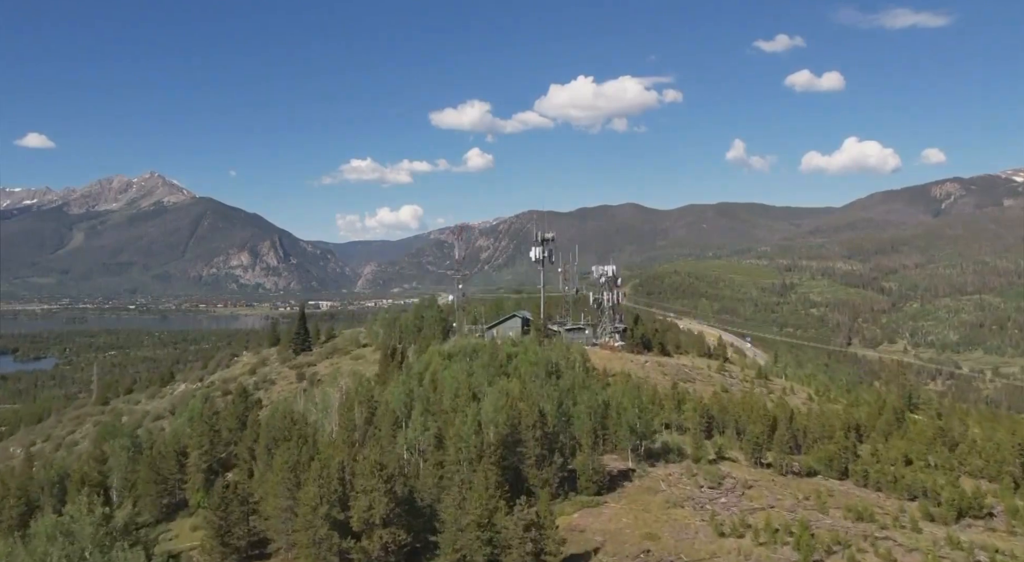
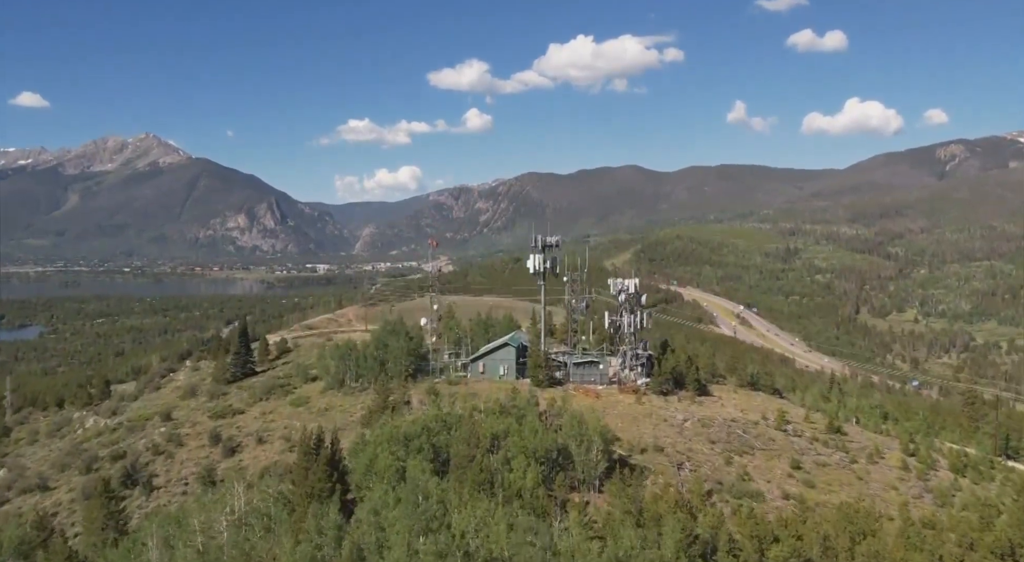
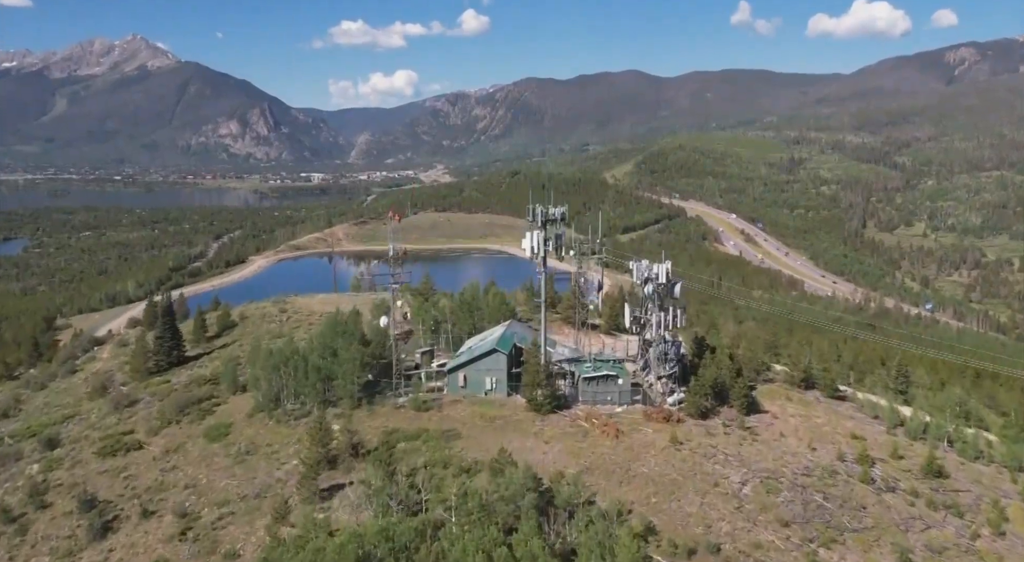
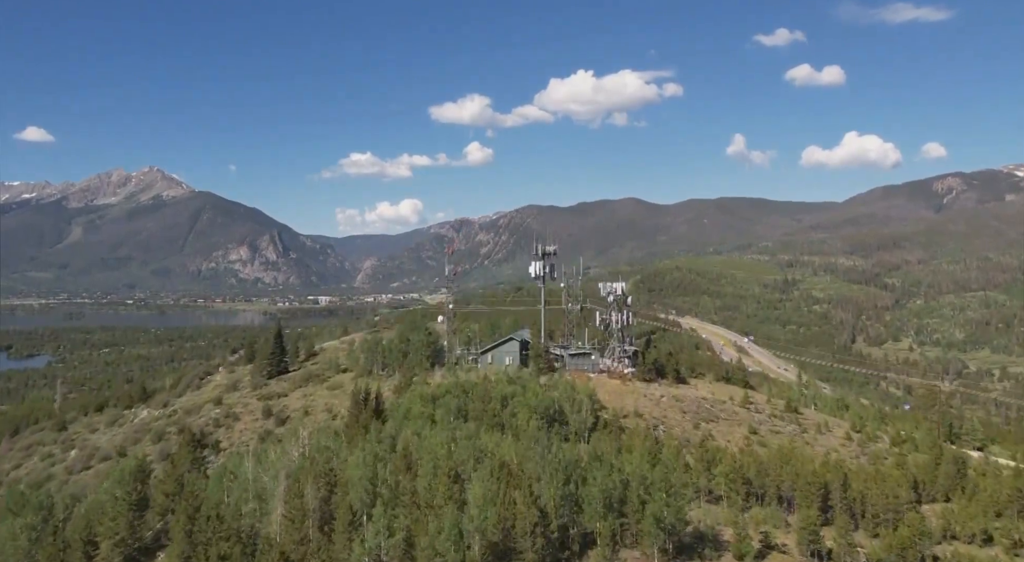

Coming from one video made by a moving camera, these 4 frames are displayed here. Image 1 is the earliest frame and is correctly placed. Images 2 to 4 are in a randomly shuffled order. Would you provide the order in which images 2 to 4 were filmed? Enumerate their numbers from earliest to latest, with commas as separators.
4, 2, 3
